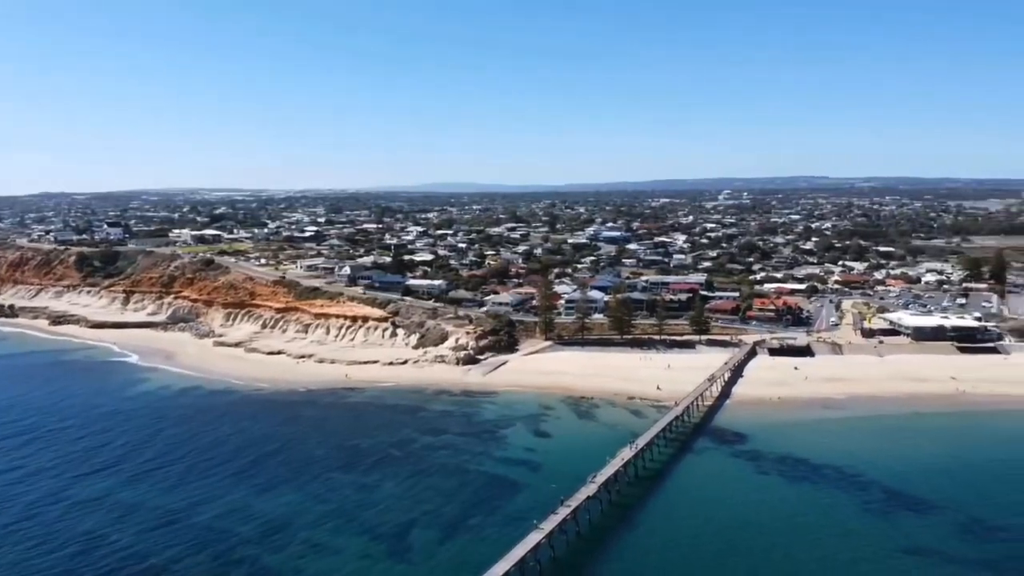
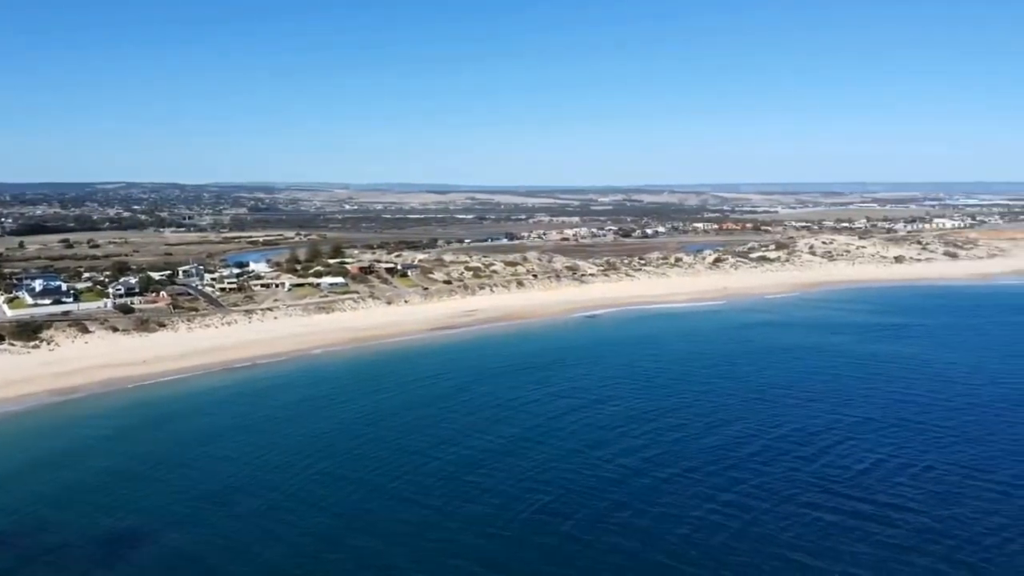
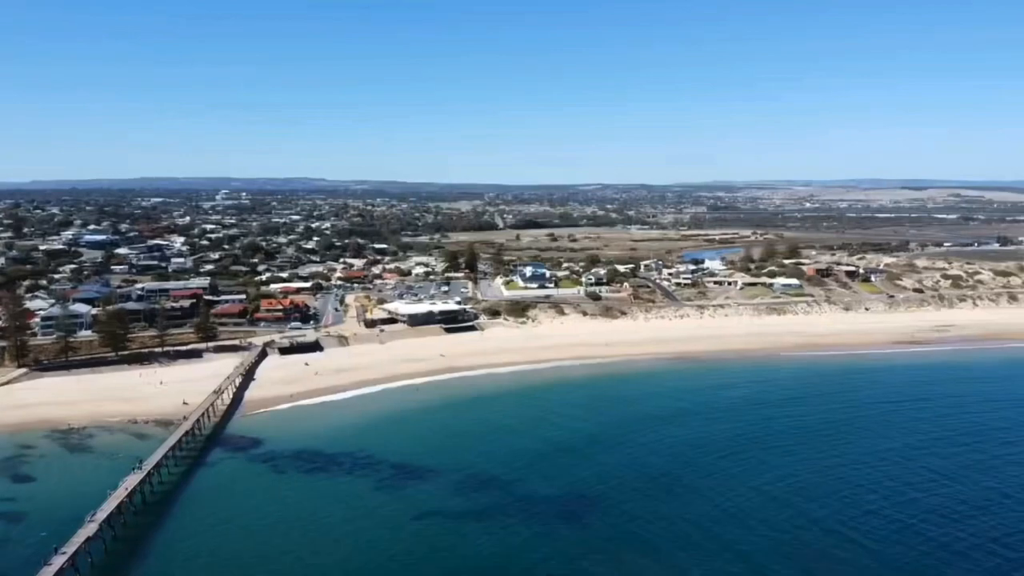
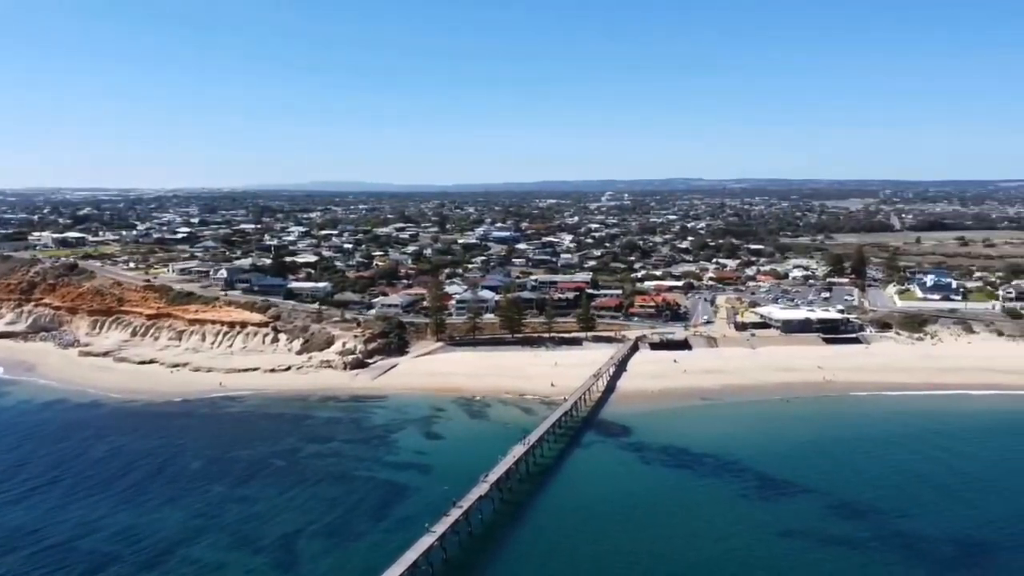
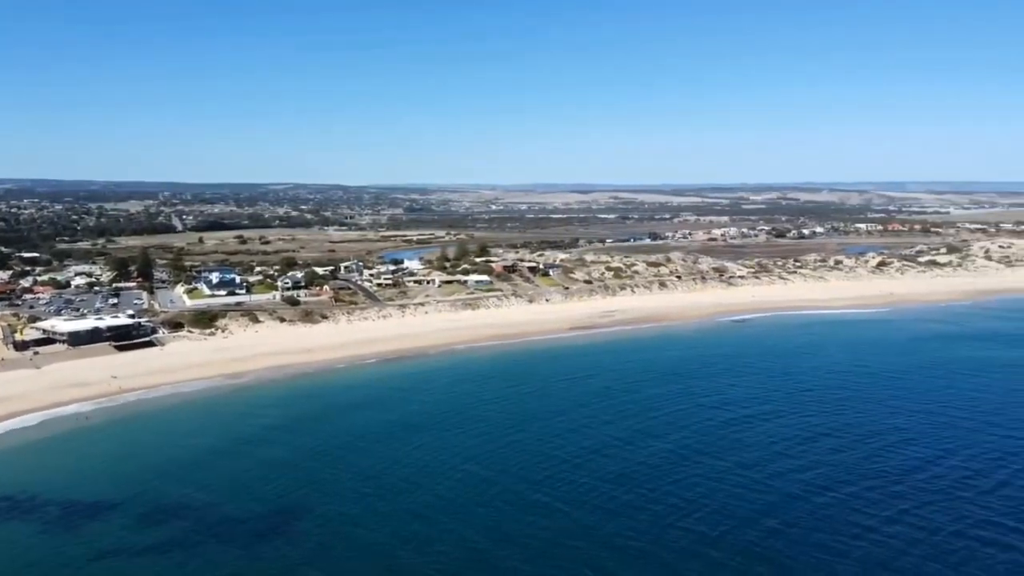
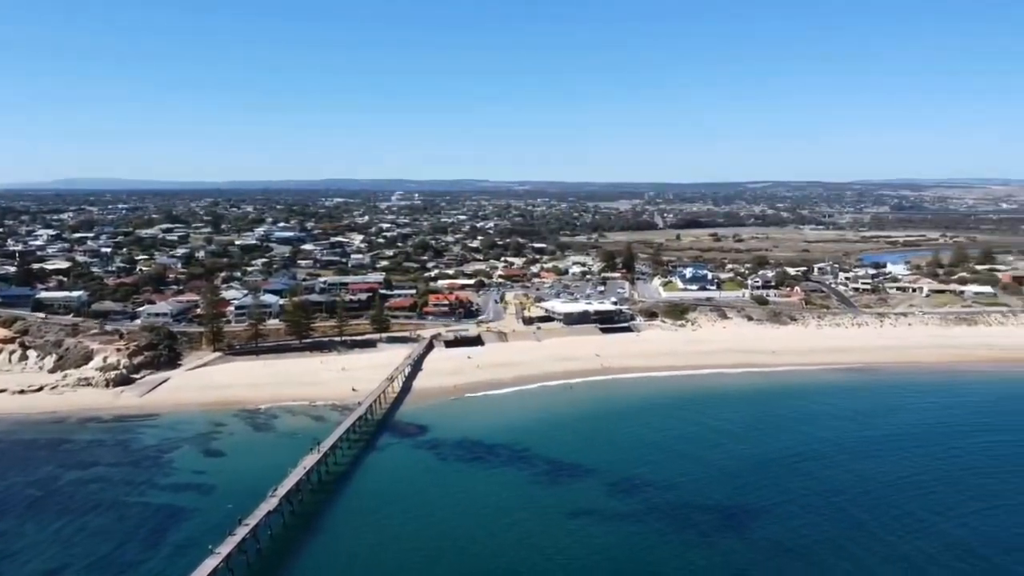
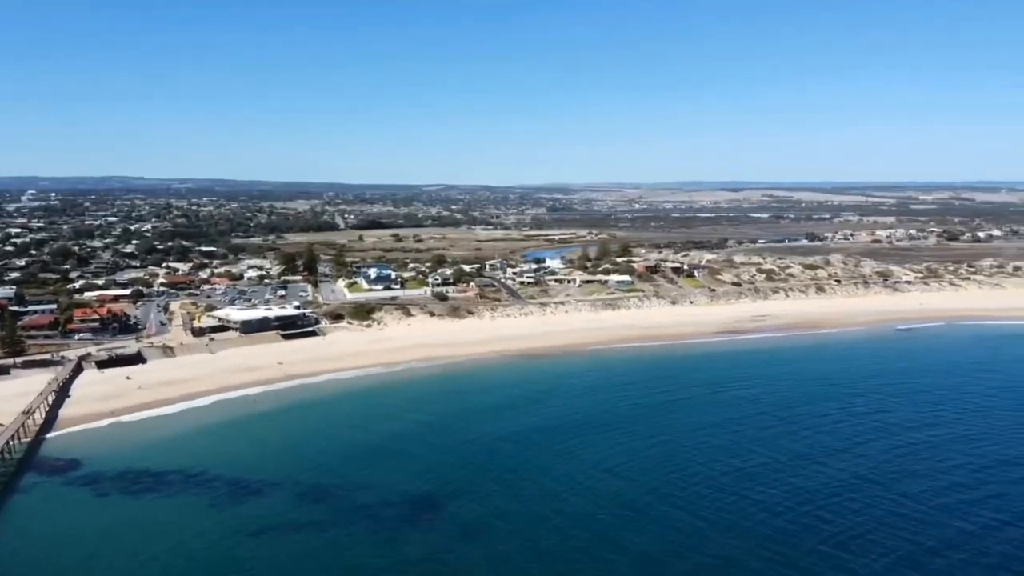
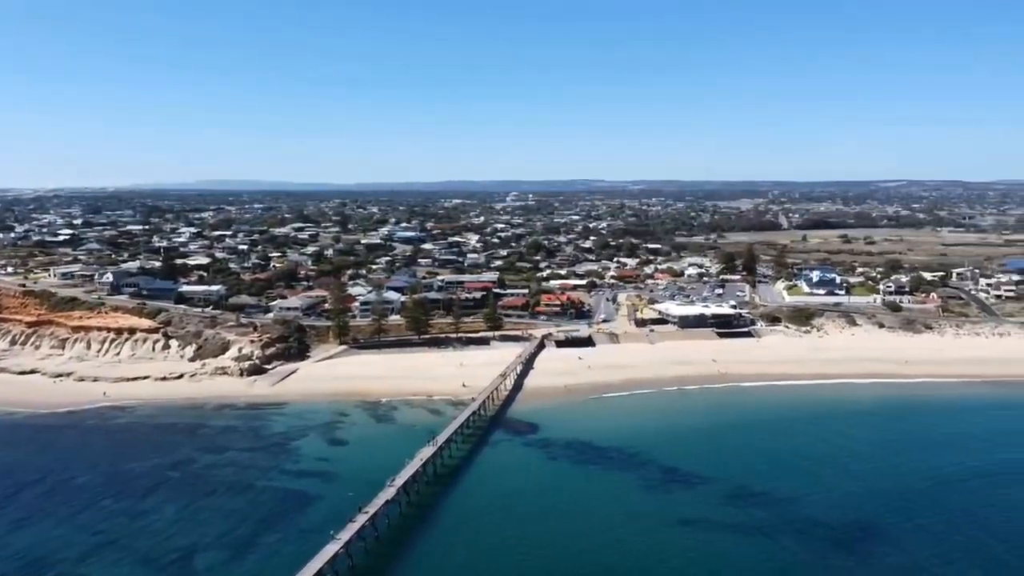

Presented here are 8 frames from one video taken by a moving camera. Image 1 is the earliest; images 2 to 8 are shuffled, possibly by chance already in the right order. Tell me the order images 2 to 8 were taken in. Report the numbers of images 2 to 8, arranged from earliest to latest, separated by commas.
4, 8, 6, 3, 7, 5, 2
